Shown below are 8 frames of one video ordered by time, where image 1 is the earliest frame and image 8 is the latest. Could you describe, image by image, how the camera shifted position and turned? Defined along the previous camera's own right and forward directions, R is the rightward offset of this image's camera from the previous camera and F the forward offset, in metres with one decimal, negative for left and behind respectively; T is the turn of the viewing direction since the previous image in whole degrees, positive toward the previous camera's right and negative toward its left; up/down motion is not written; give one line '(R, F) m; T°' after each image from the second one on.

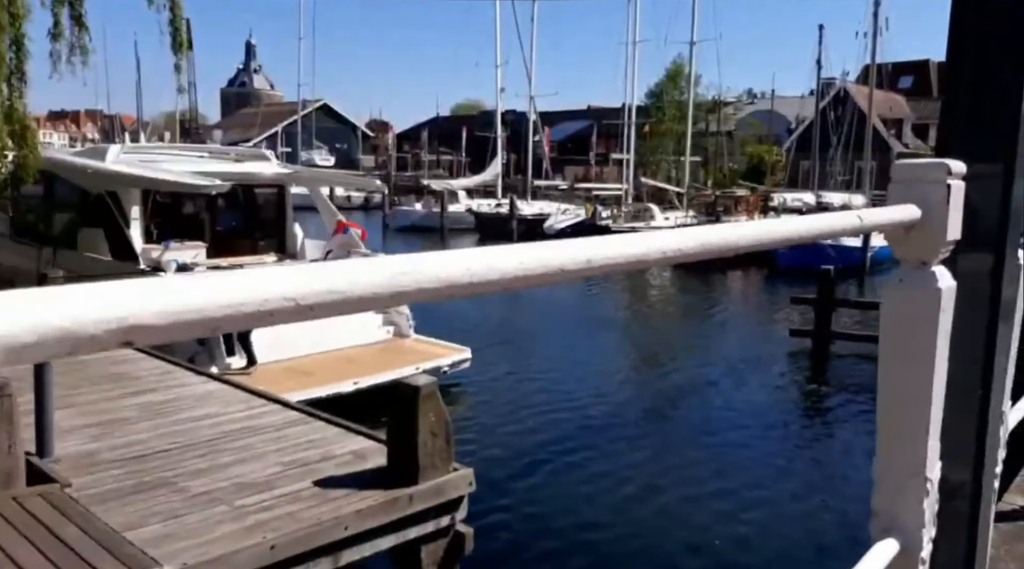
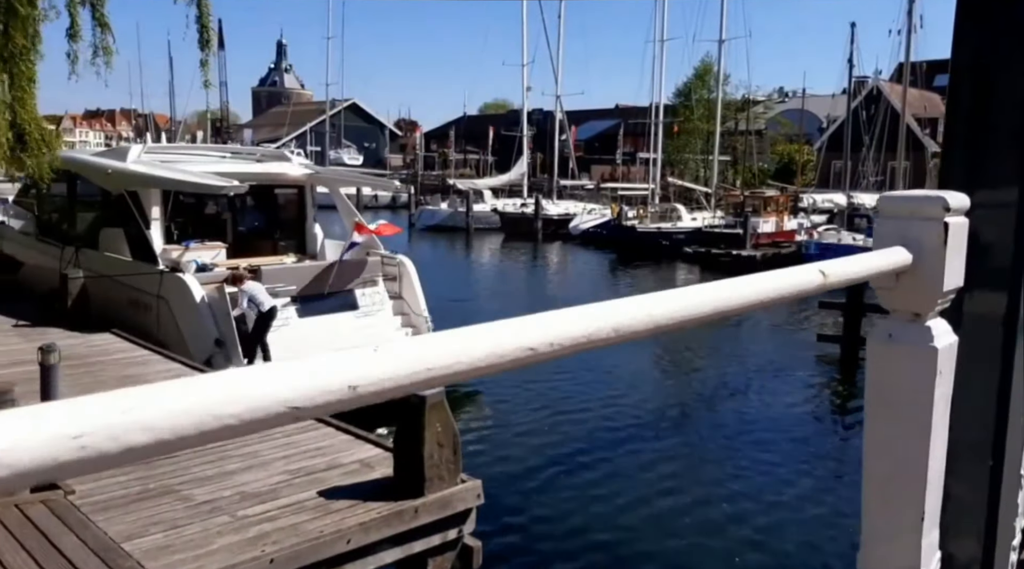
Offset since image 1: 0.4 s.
(+0.1, +0.2) m; -2°
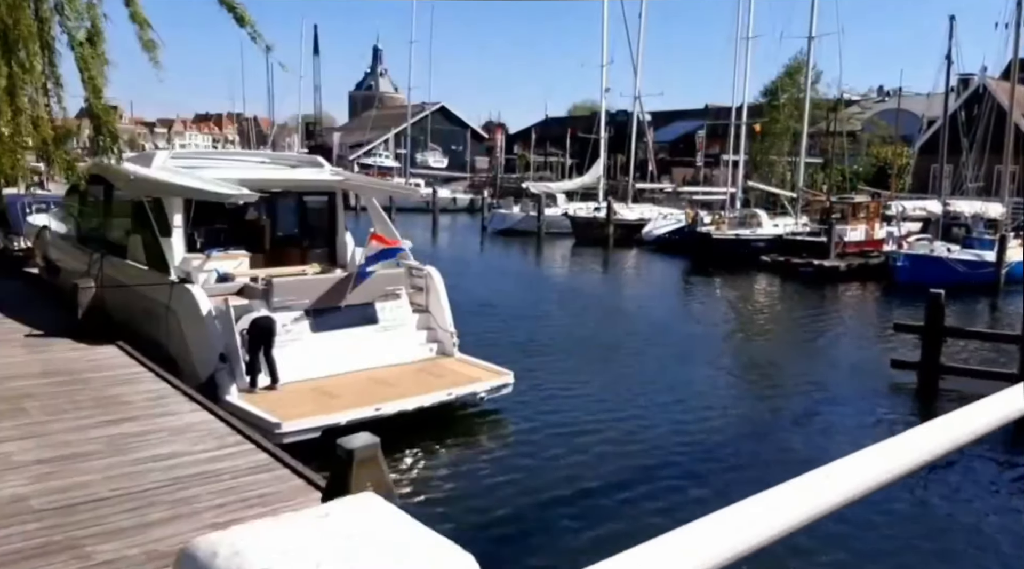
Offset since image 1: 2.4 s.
(+0.8, +0.9) m; -6°
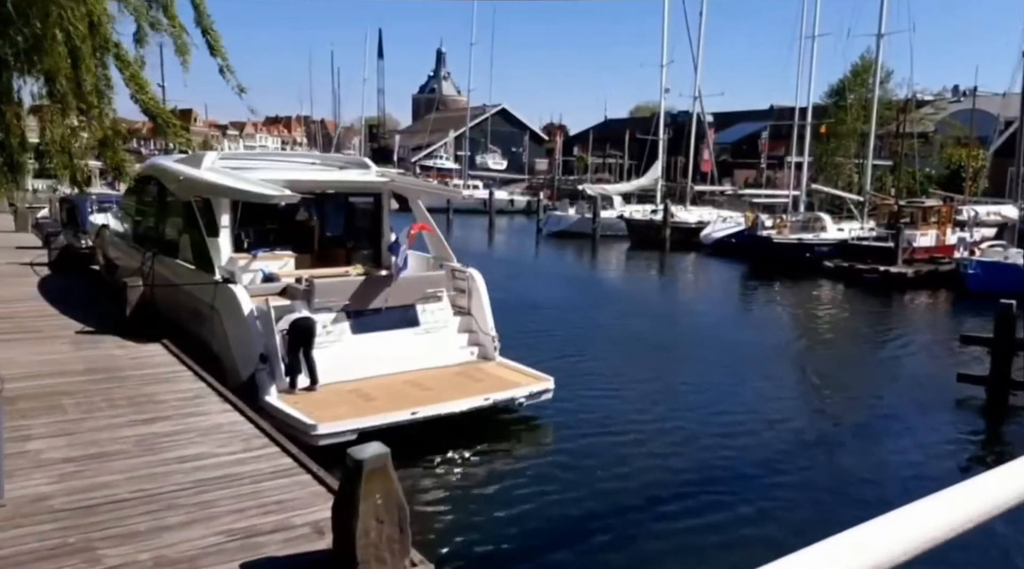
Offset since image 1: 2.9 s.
(+0.2, +0.2) m; -4°
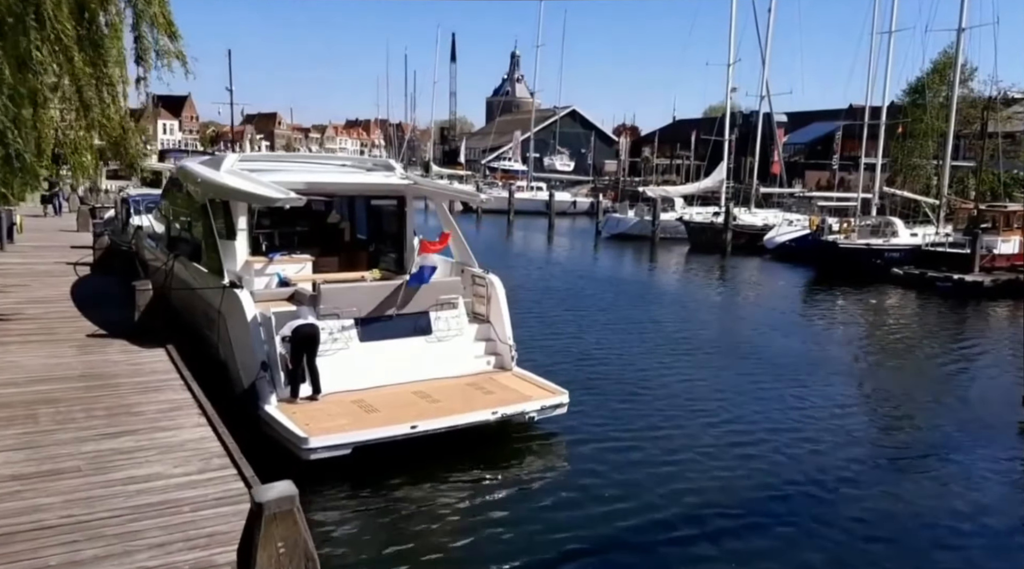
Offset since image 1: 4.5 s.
(+0.7, +0.5) m; -5°
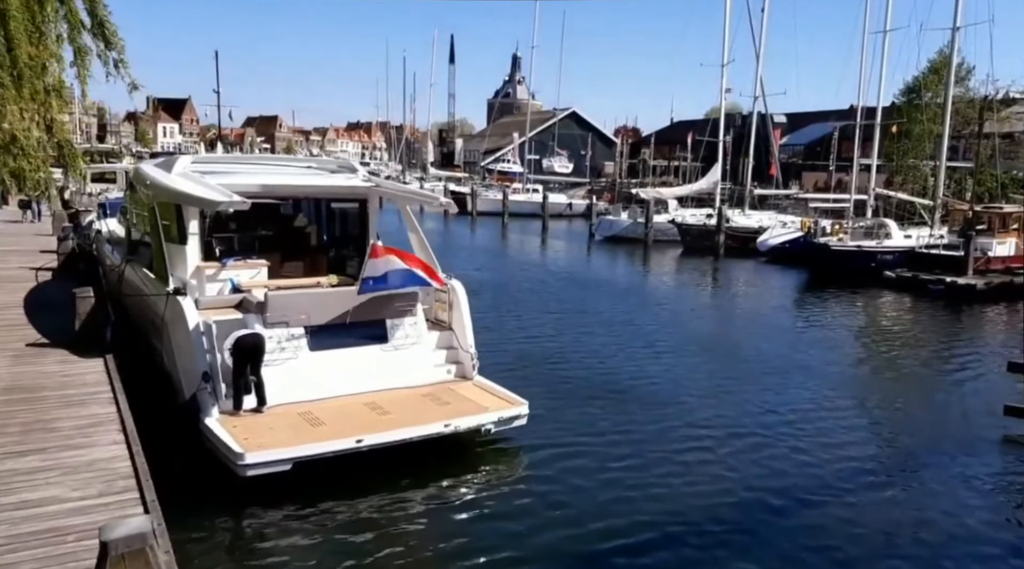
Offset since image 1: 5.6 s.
(+0.6, +0.4) m; 0°
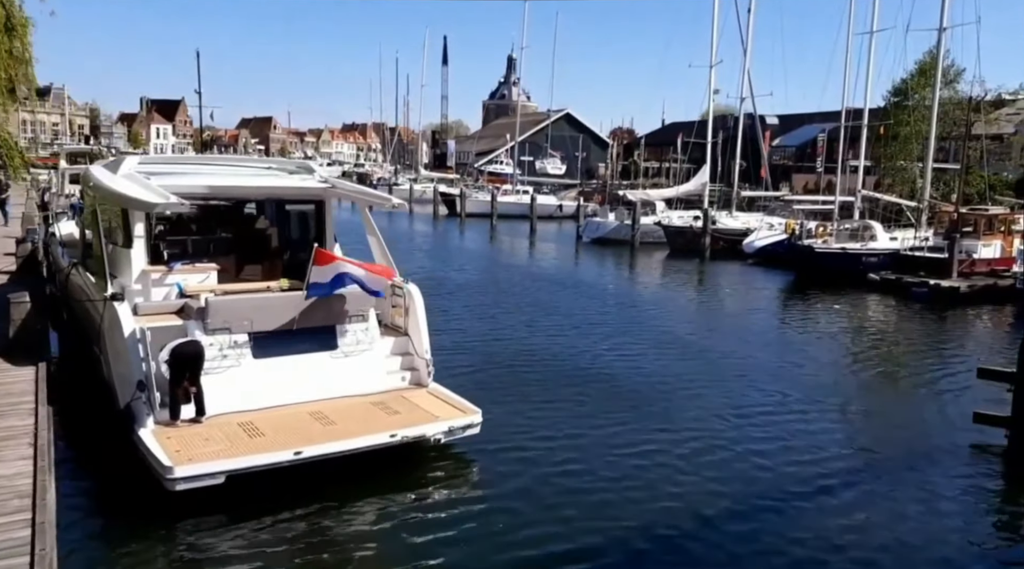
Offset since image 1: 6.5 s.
(+0.5, +0.3) m; 0°
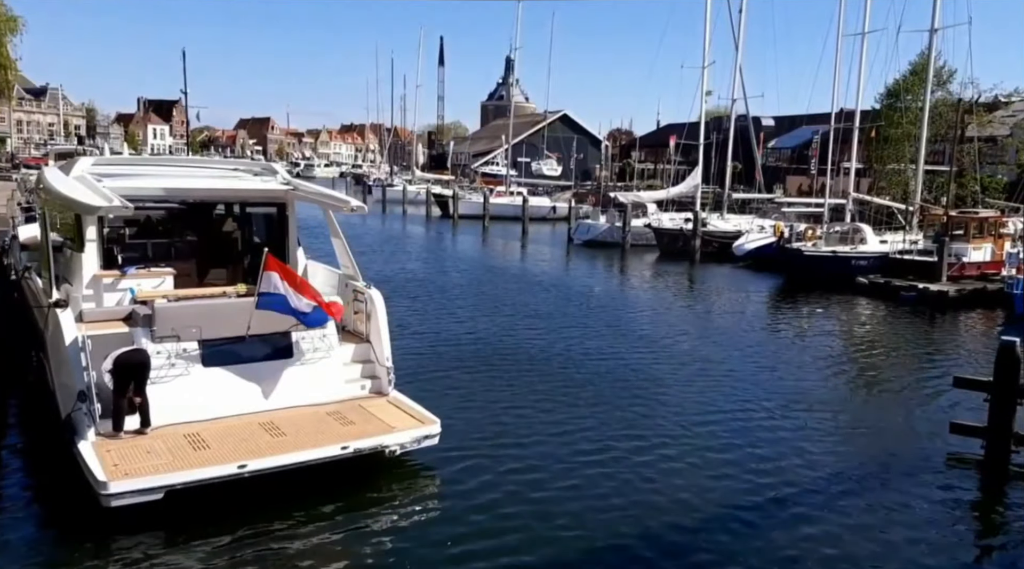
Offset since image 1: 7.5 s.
(+0.4, +0.3) m; 0°
